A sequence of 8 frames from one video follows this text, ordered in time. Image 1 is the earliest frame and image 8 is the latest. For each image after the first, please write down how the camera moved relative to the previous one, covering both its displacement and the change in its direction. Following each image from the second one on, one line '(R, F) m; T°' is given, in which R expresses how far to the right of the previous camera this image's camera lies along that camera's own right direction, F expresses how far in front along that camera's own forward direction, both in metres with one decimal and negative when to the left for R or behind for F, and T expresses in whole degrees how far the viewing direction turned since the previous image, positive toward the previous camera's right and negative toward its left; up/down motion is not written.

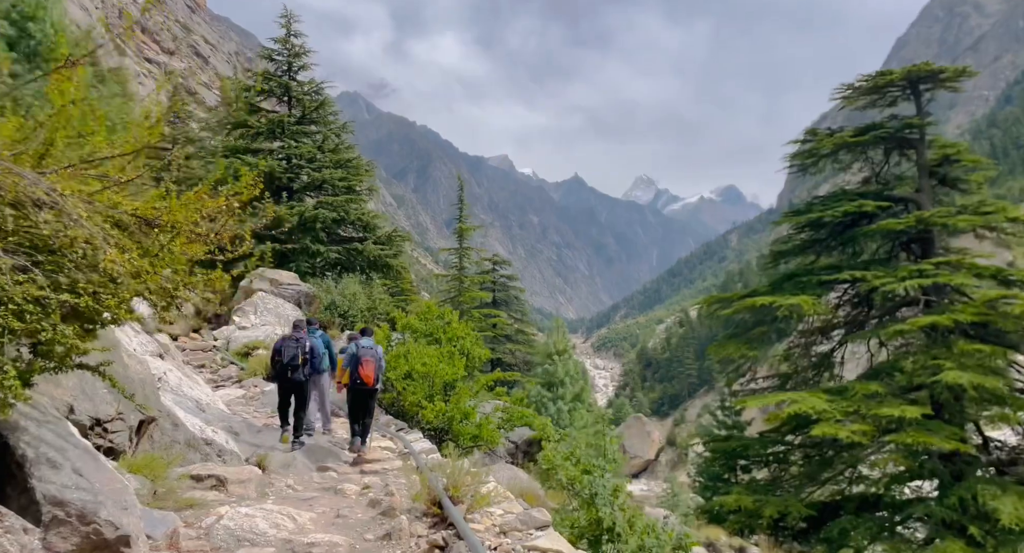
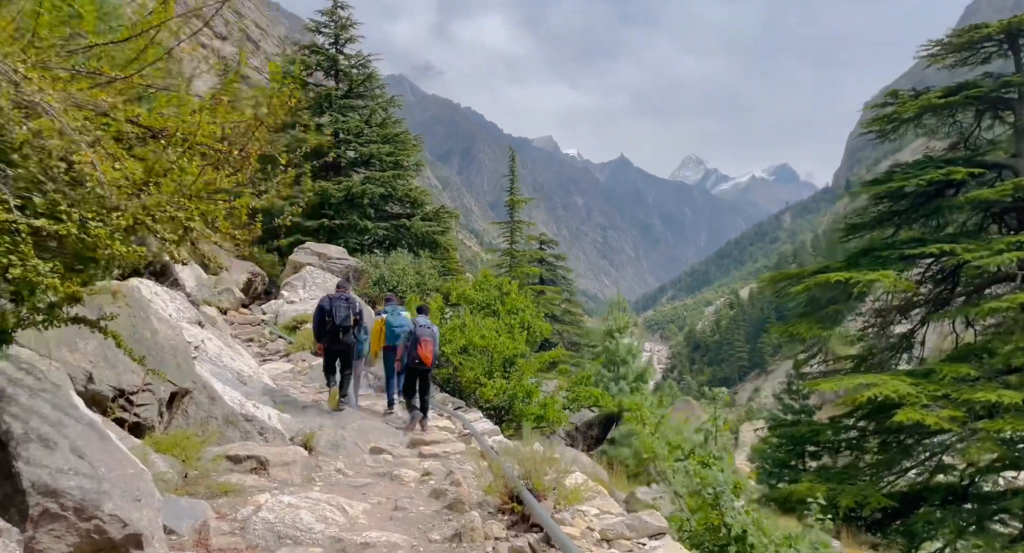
(-0.2, +0.7) m; -4°
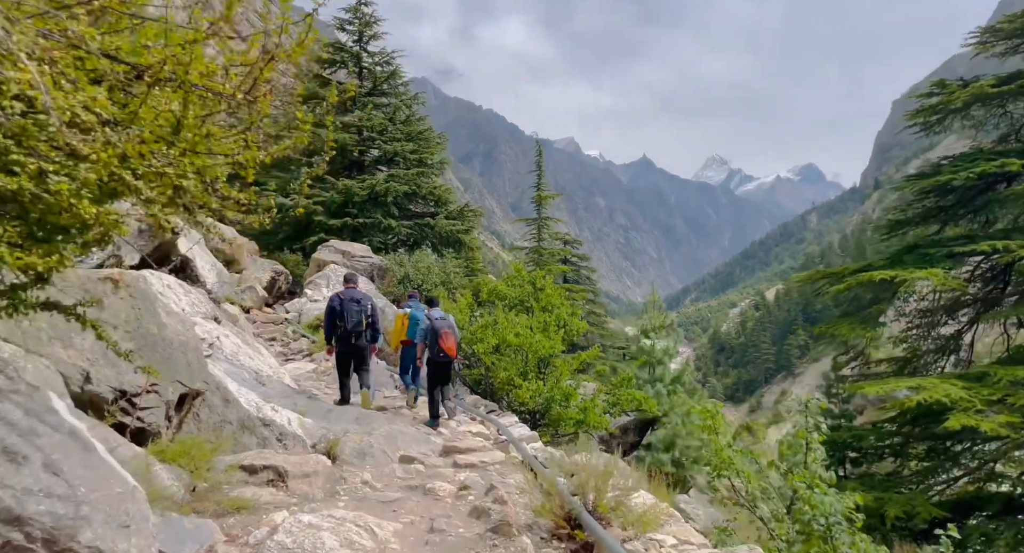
(-0.1, +0.4) m; -2°
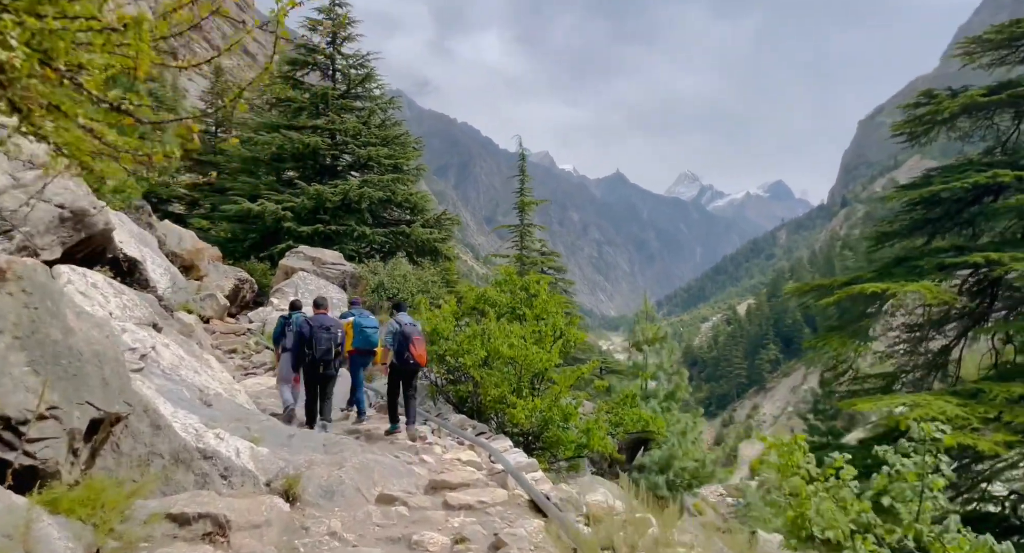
(-0.1, +0.7) m; +2°
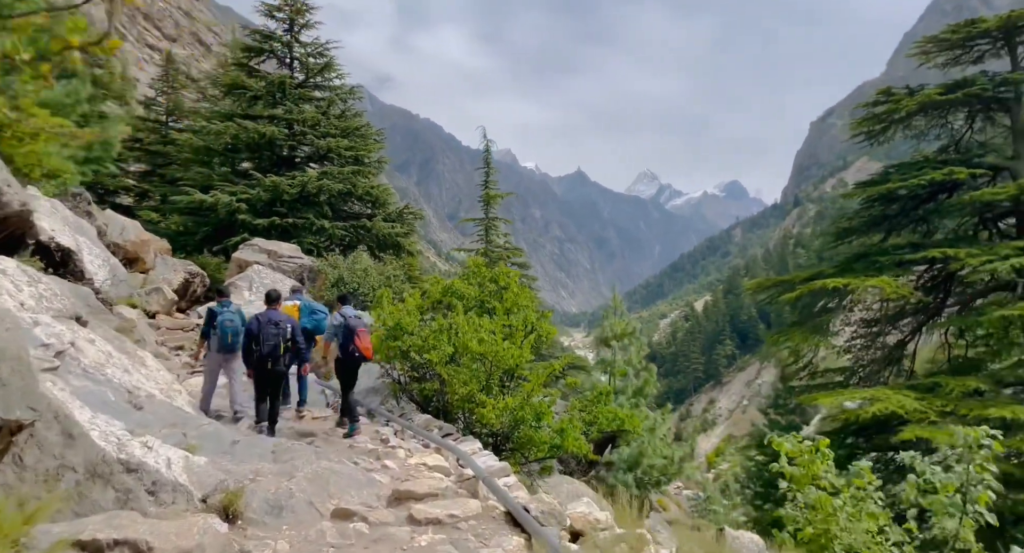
(-0.1, +0.3) m; +3°
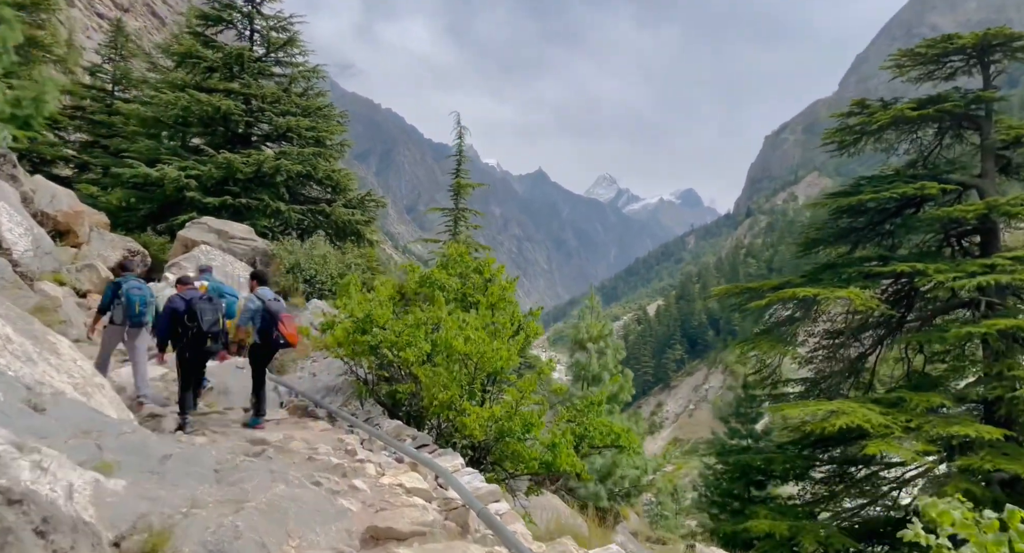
(-0.2, +0.6) m; +4°
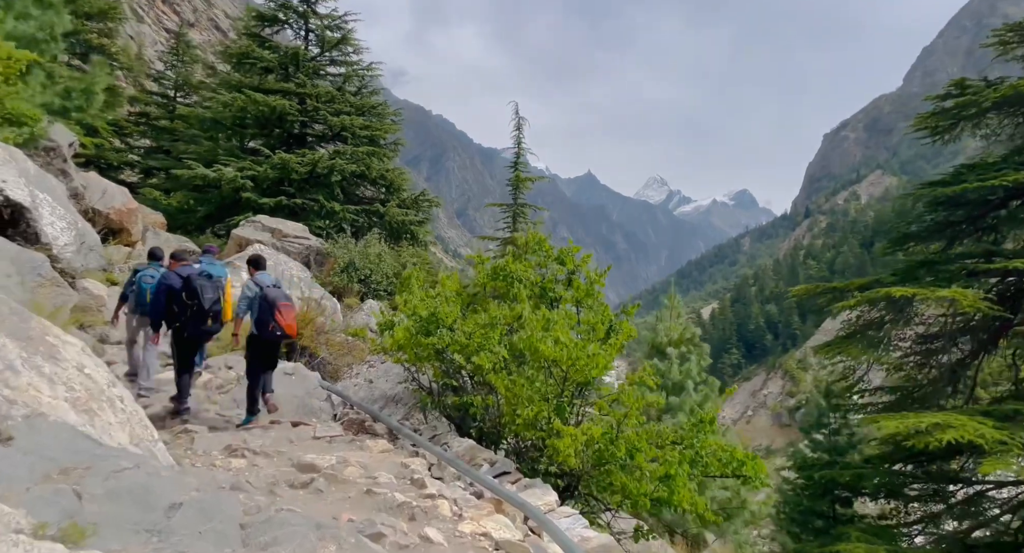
(-0.2, +0.8) m; -4°
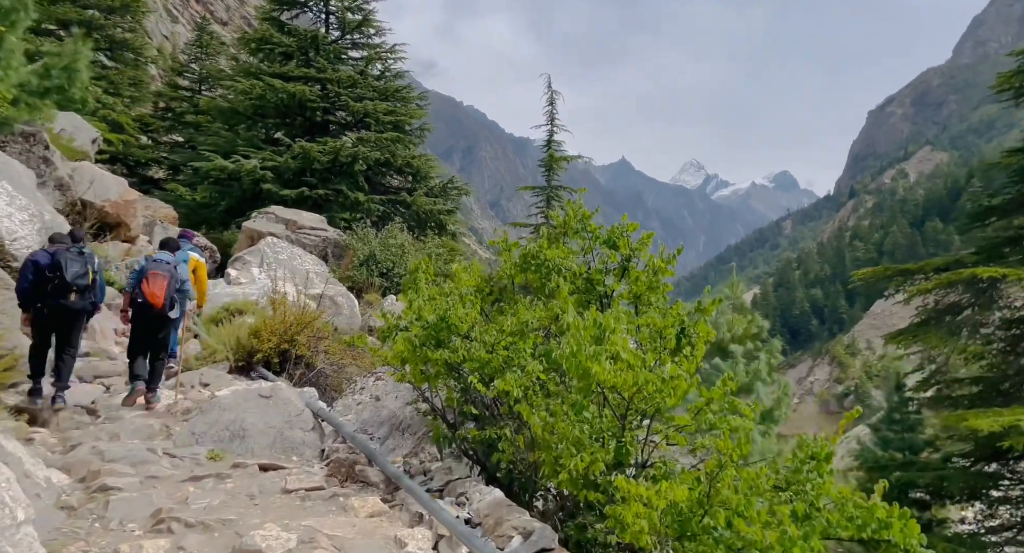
(0.0, +1.1) m; -3°
